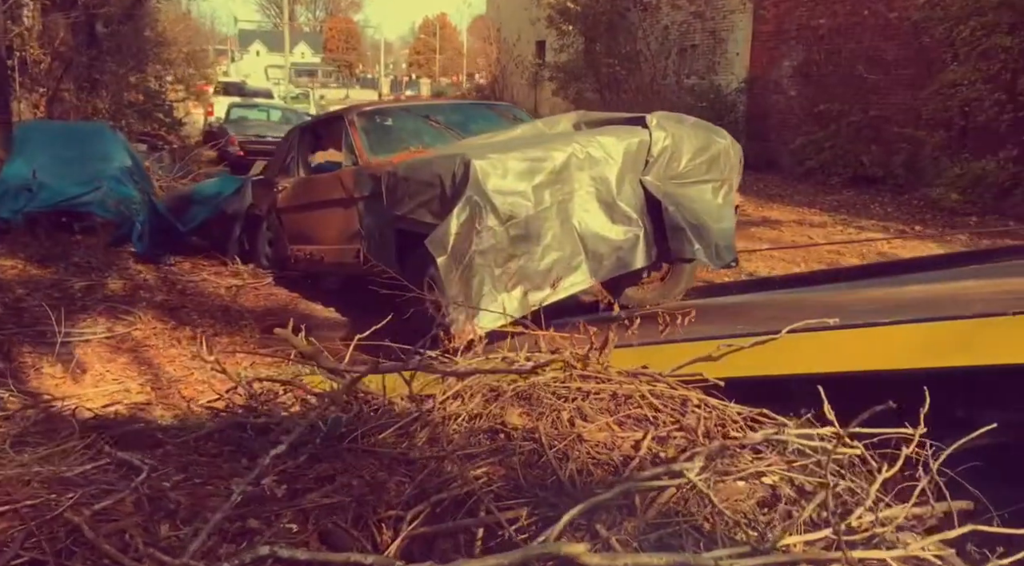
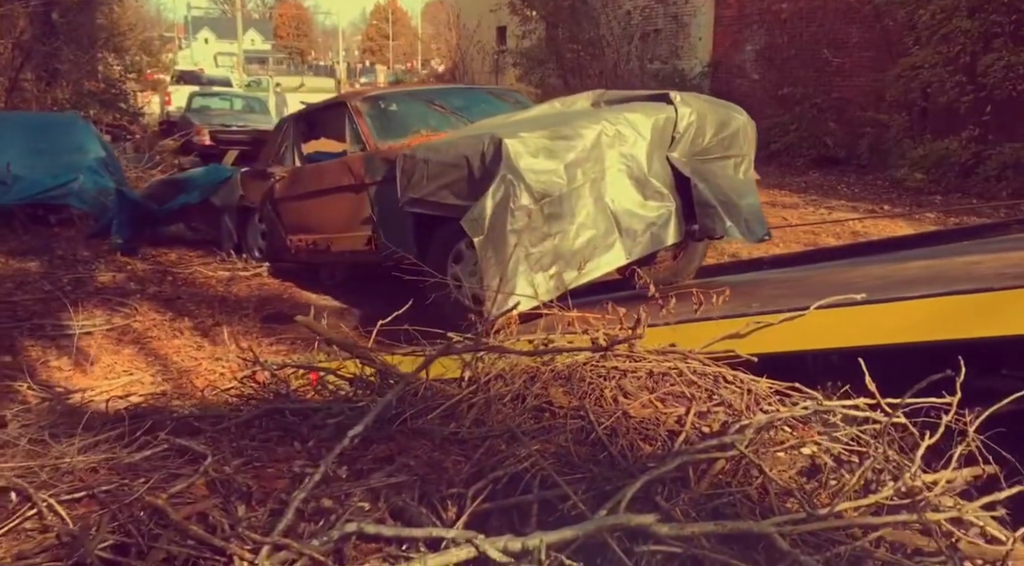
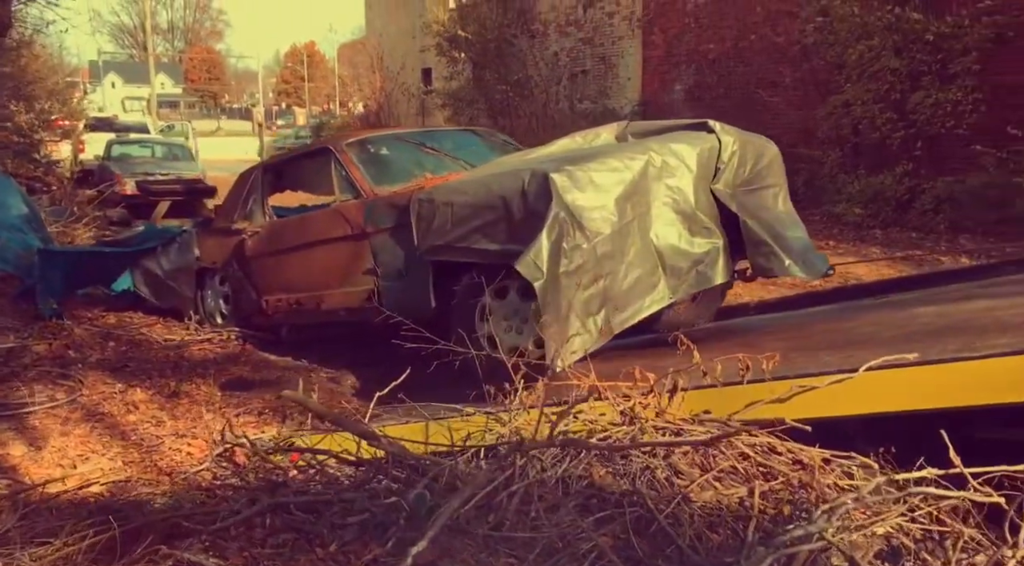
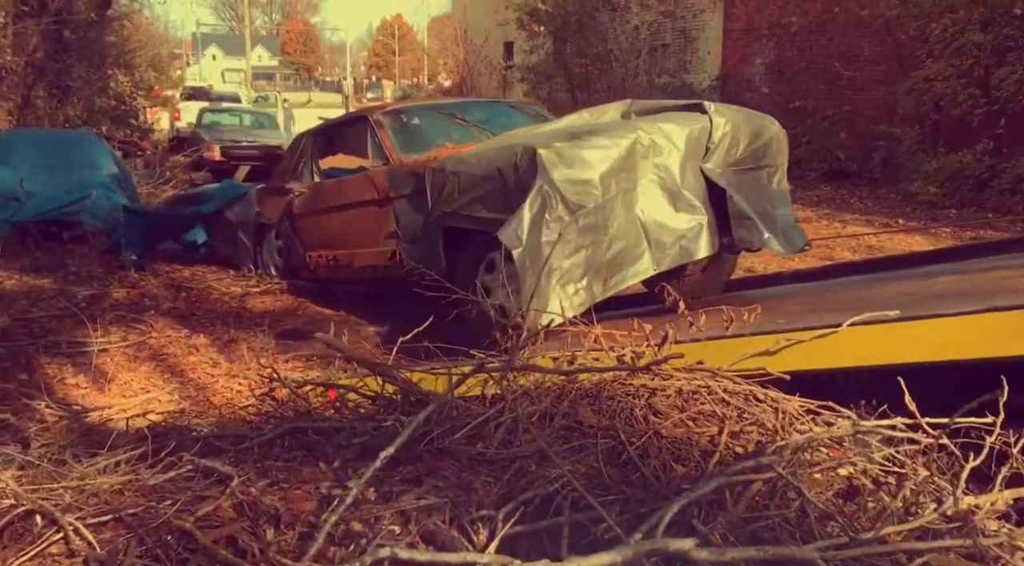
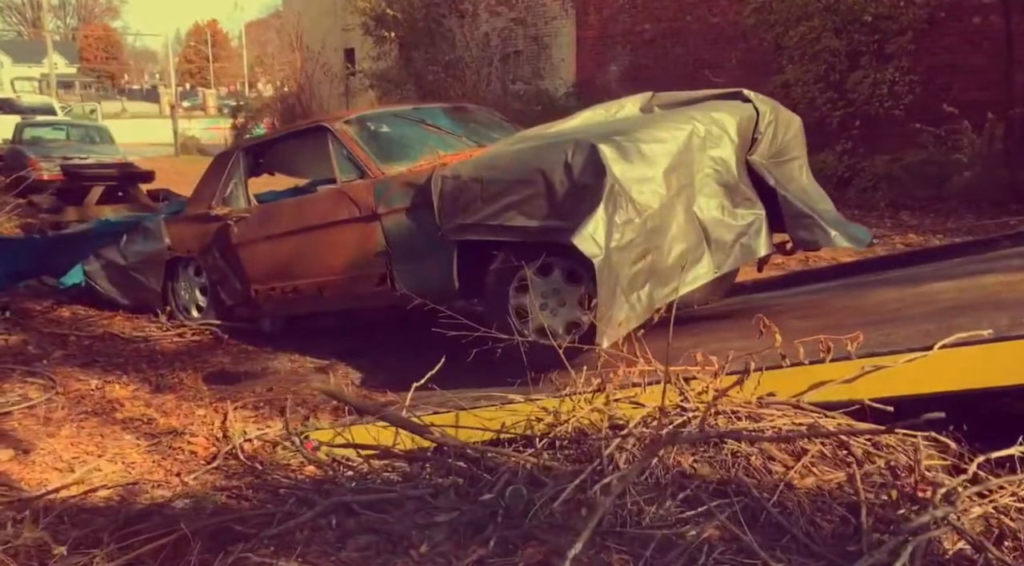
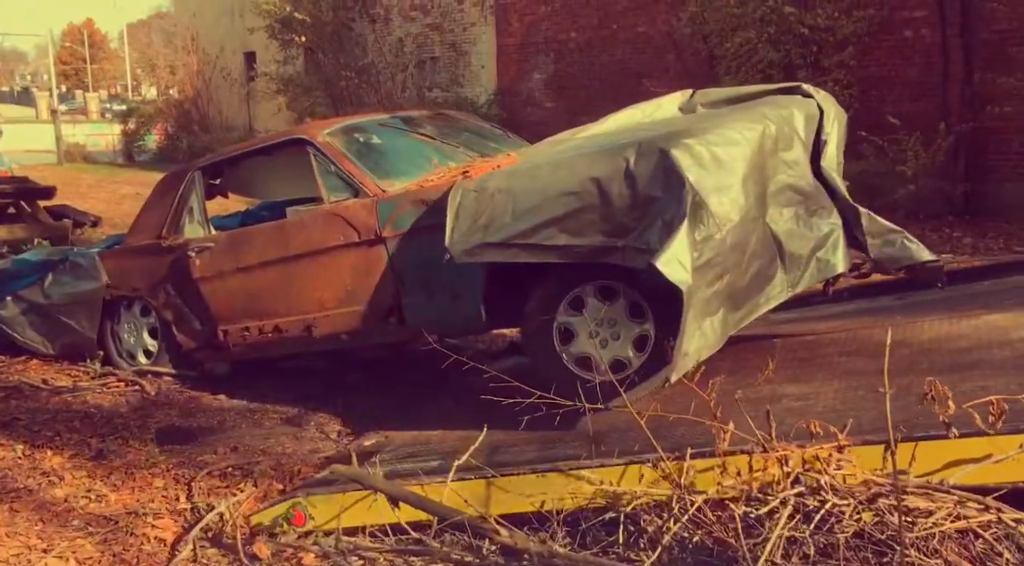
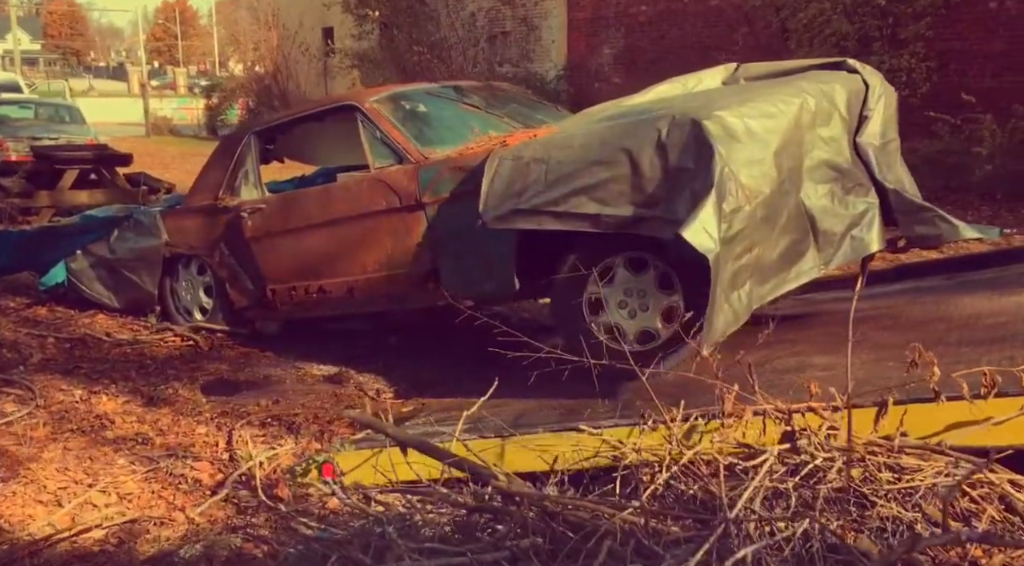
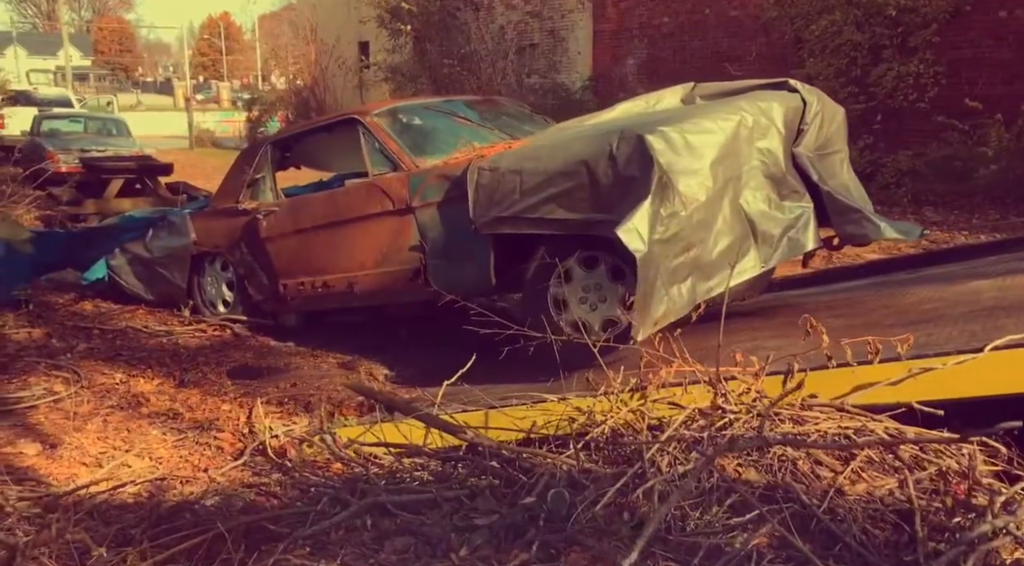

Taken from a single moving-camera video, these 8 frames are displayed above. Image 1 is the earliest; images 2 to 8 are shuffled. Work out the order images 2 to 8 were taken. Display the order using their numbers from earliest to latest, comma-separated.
2, 4, 3, 5, 8, 7, 6
